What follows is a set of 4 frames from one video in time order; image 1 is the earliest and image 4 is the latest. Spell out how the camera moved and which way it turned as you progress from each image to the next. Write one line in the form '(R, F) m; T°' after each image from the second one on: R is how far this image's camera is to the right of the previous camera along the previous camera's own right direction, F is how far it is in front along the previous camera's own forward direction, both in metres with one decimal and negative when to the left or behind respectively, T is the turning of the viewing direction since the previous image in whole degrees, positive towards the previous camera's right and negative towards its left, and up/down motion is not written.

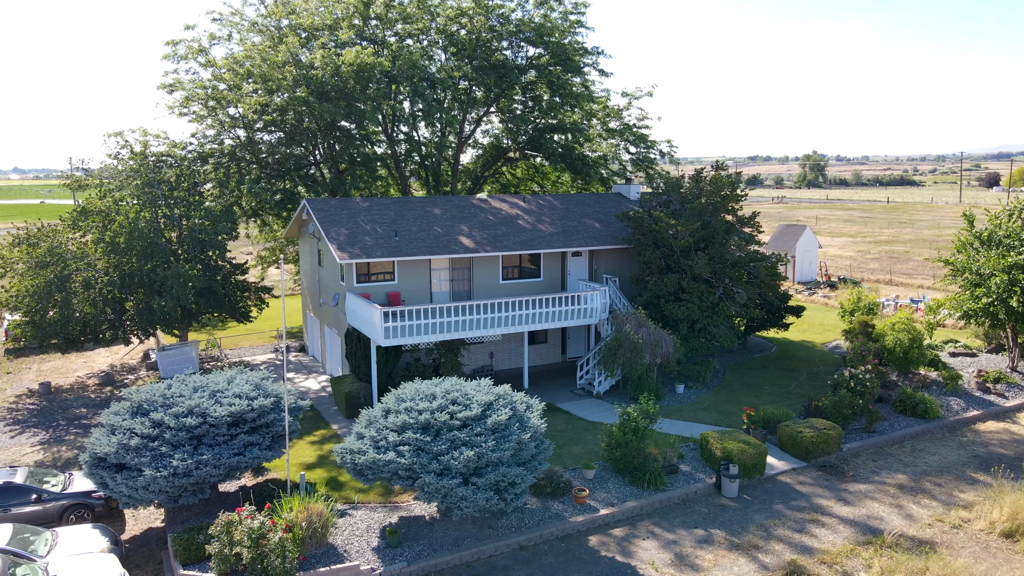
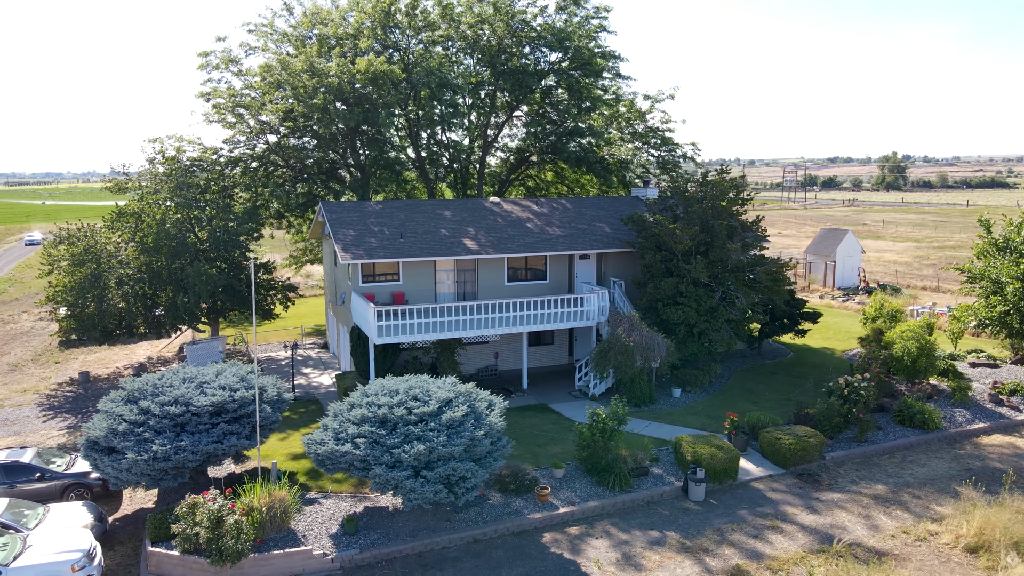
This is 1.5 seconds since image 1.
(+2.5, -0.4) m; -5°
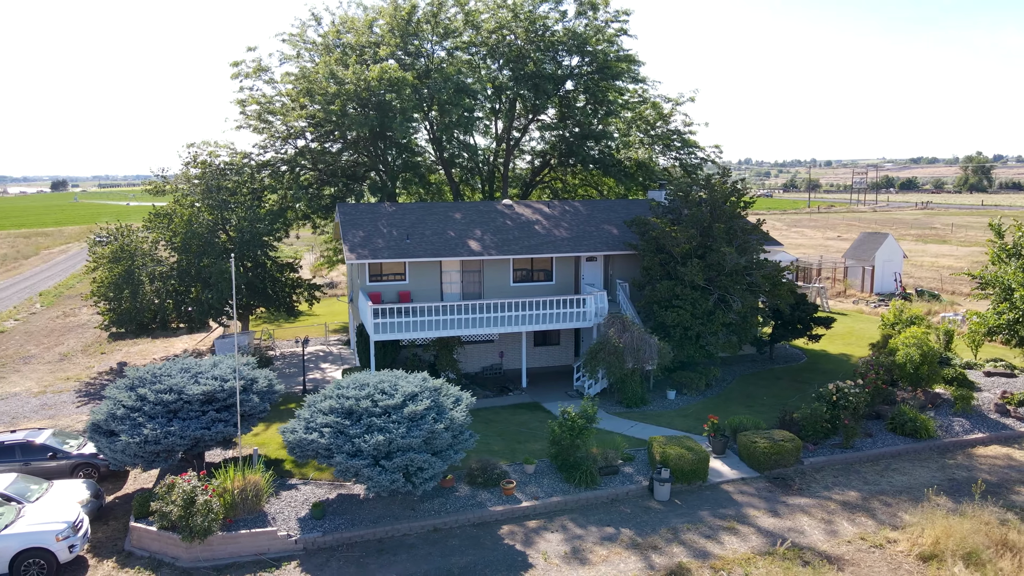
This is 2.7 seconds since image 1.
(+2.4, -0.5) m; -5°
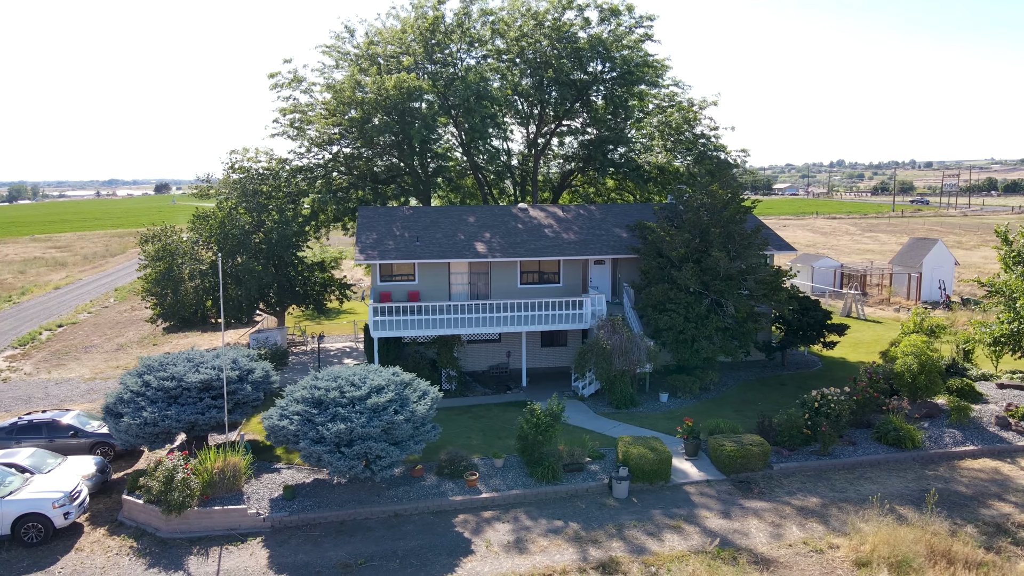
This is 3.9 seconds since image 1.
(+2.9, -0.7) m; -5°
